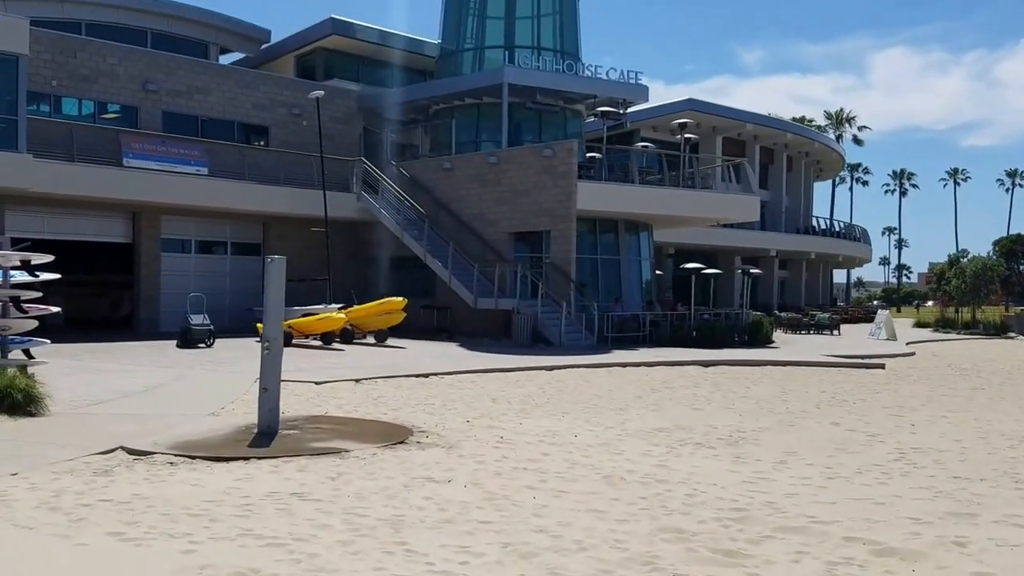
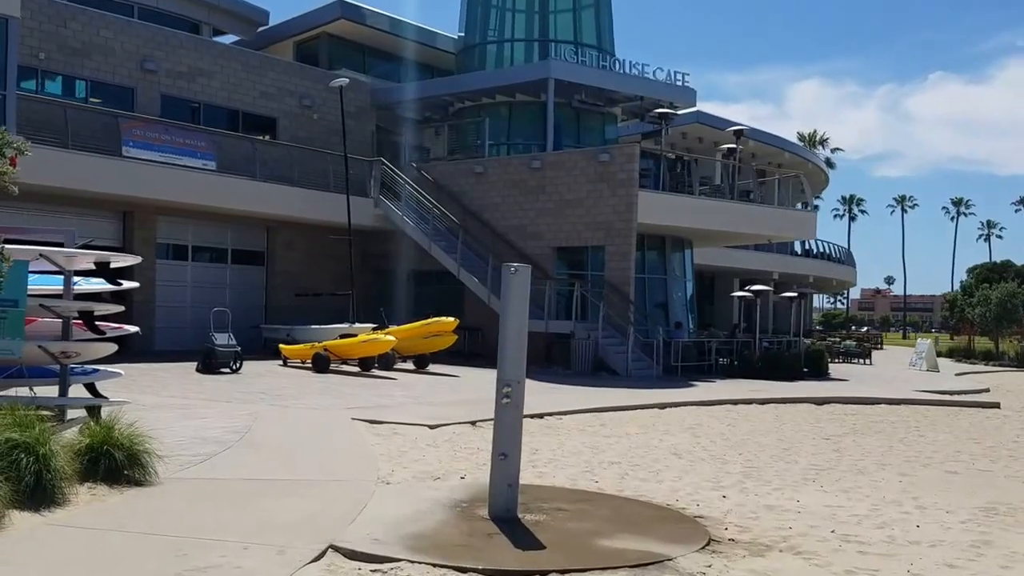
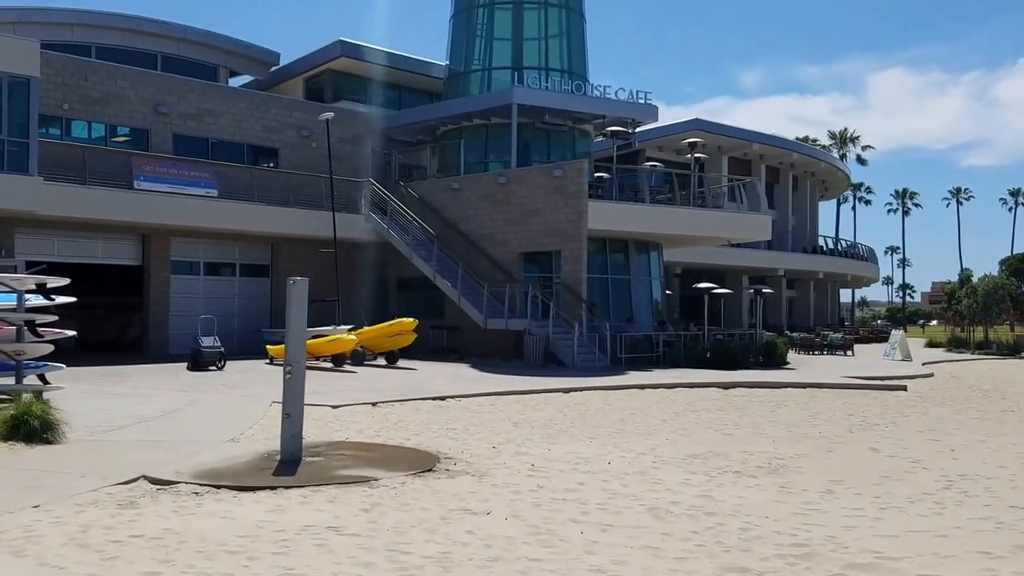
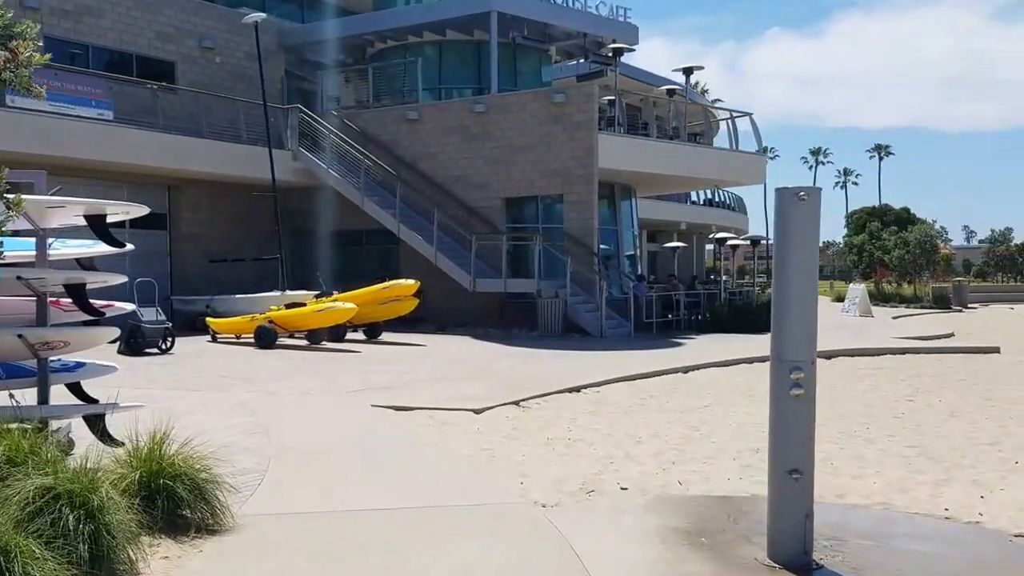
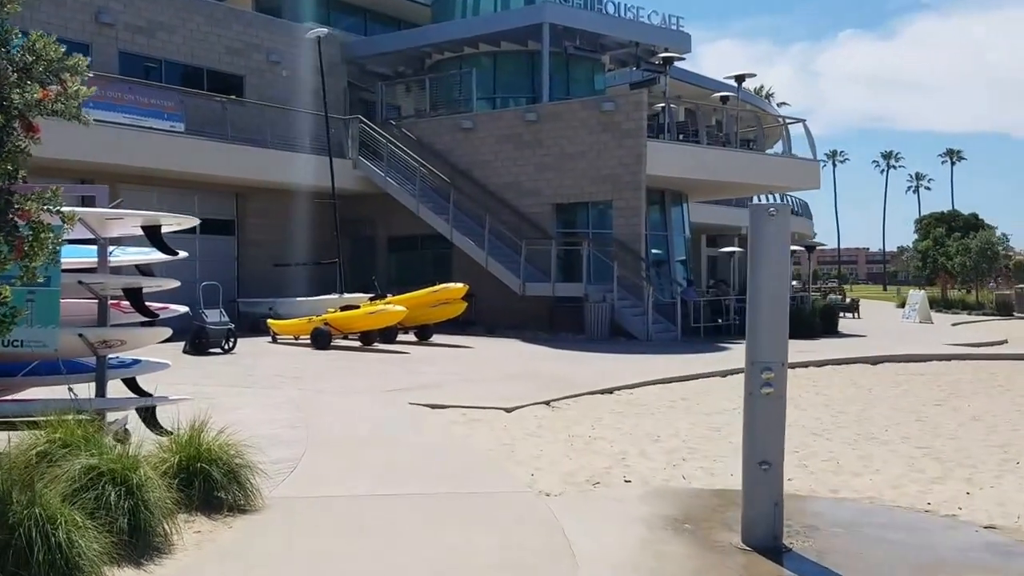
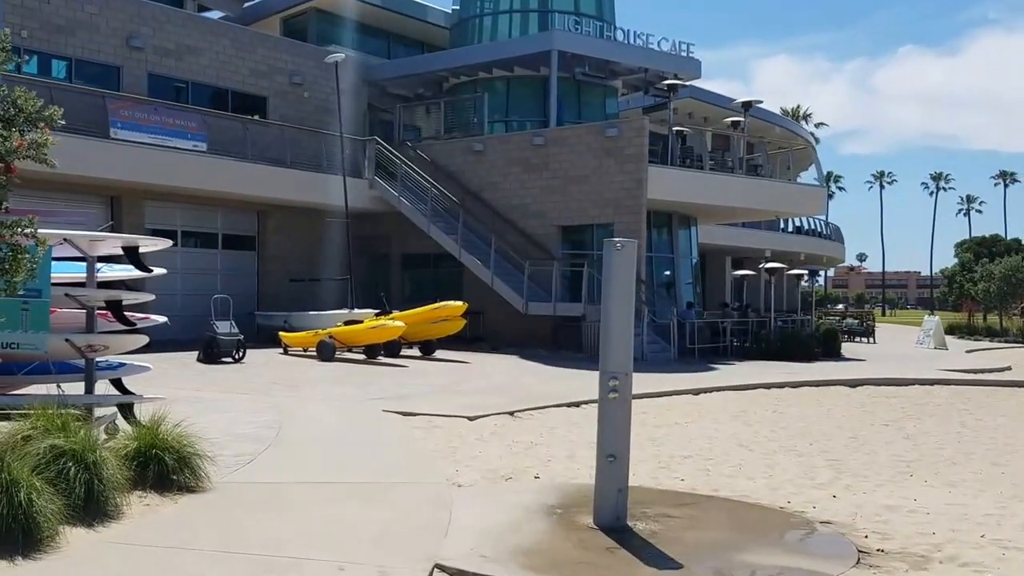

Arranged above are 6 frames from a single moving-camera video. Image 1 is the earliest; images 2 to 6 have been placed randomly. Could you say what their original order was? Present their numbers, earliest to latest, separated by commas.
3, 2, 6, 5, 4
